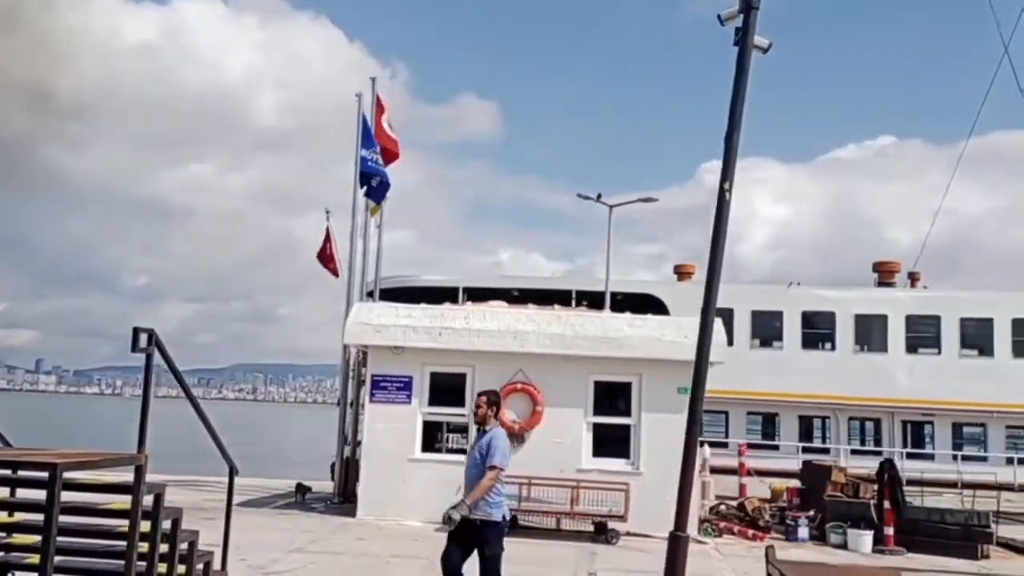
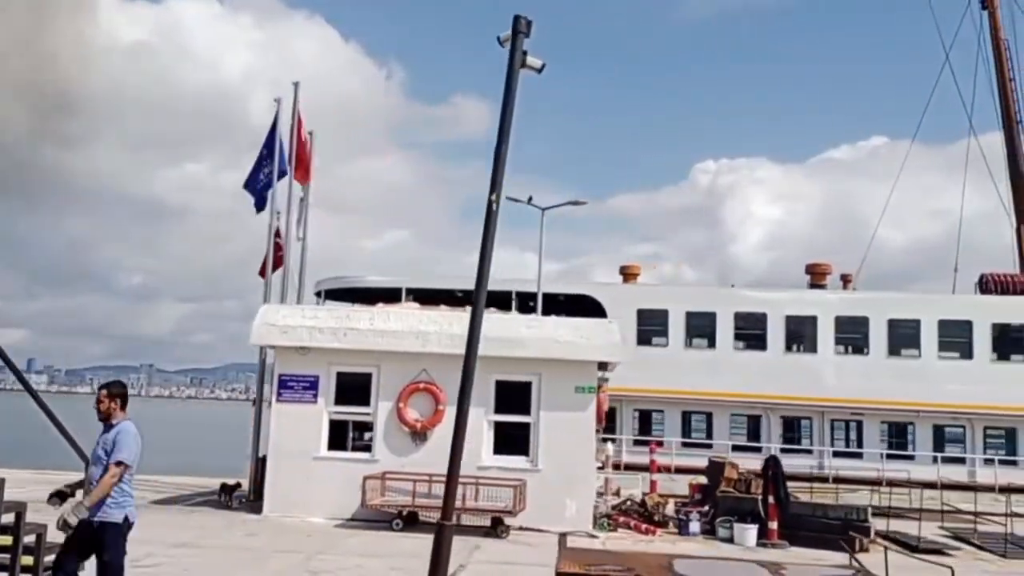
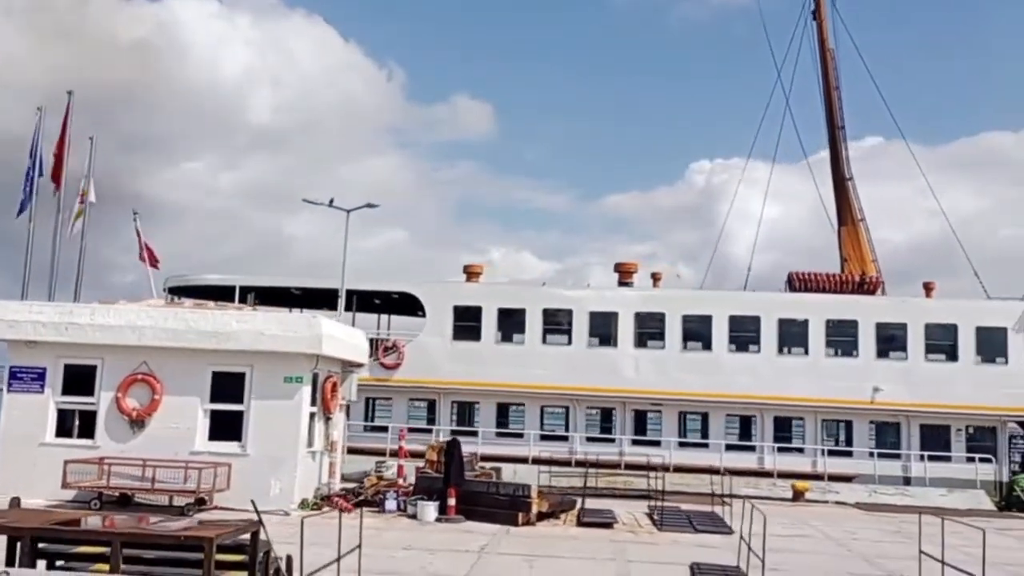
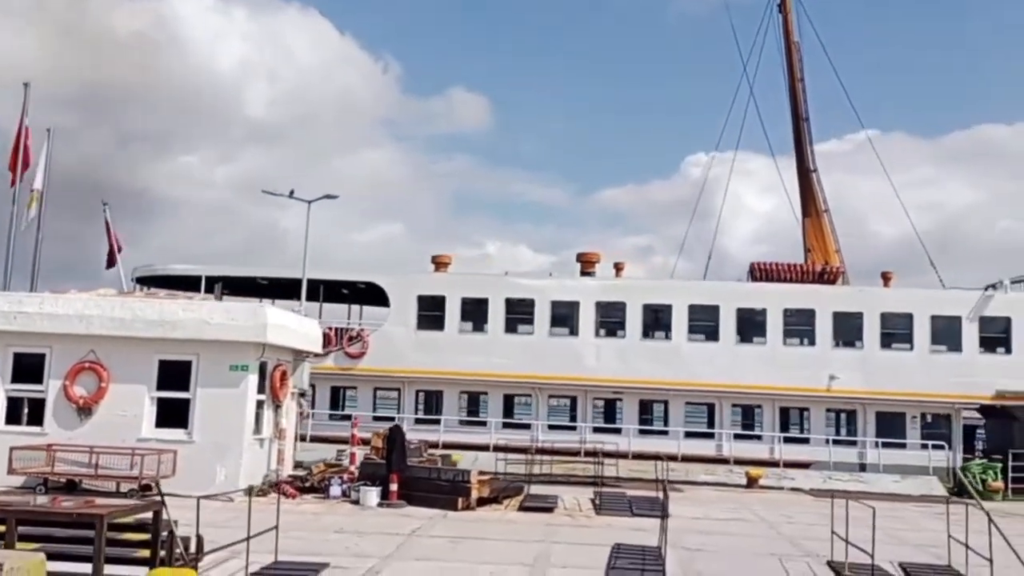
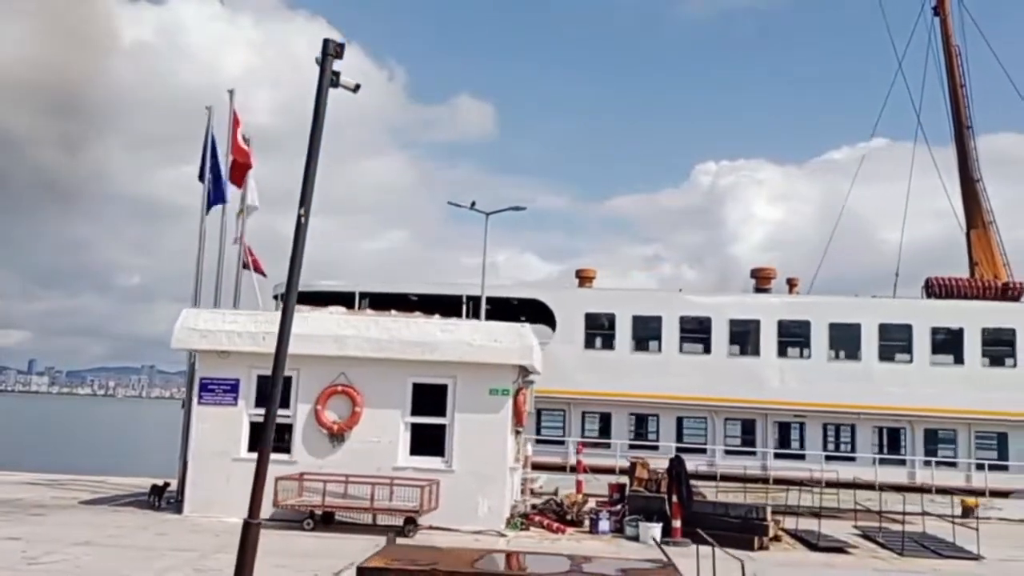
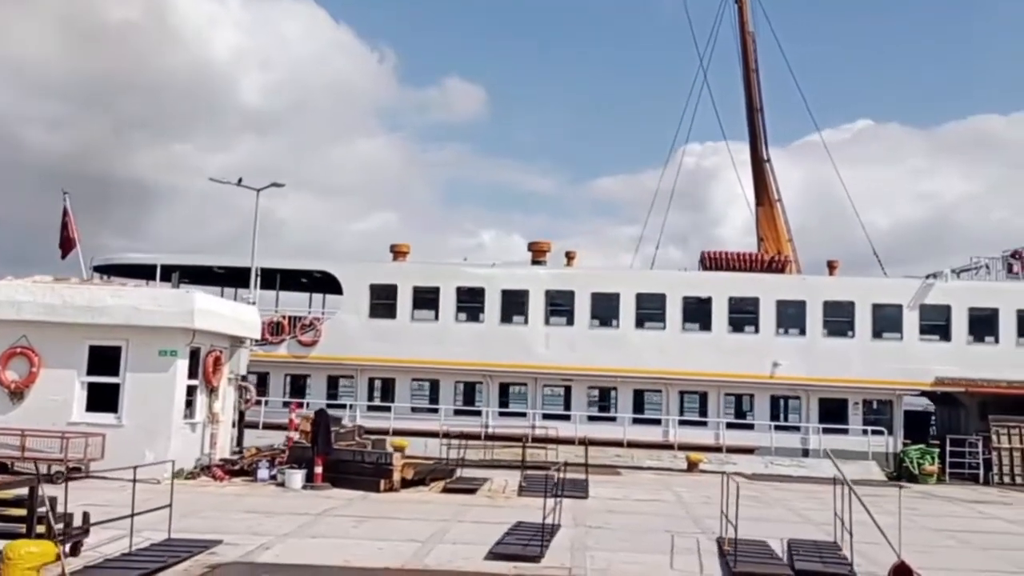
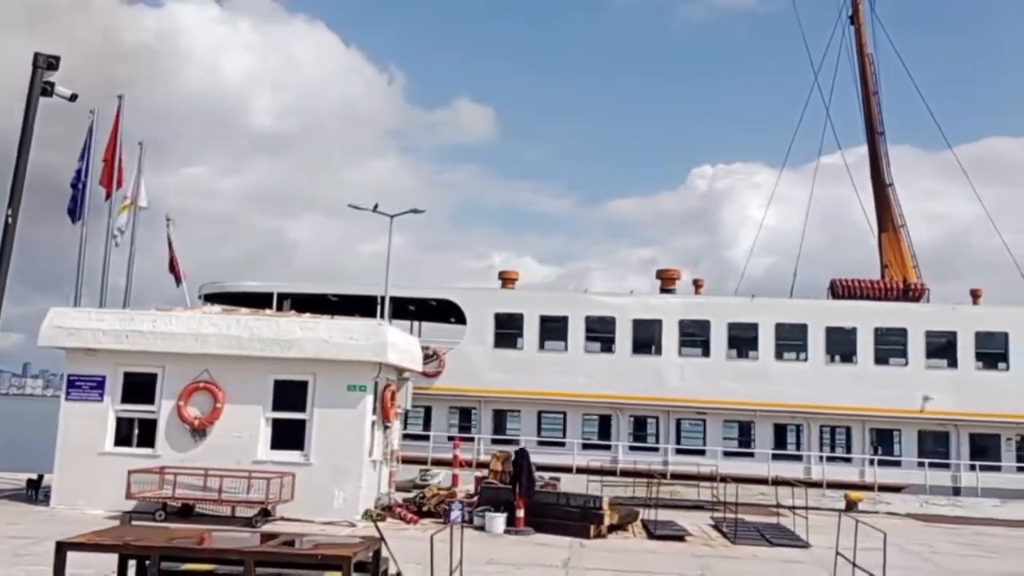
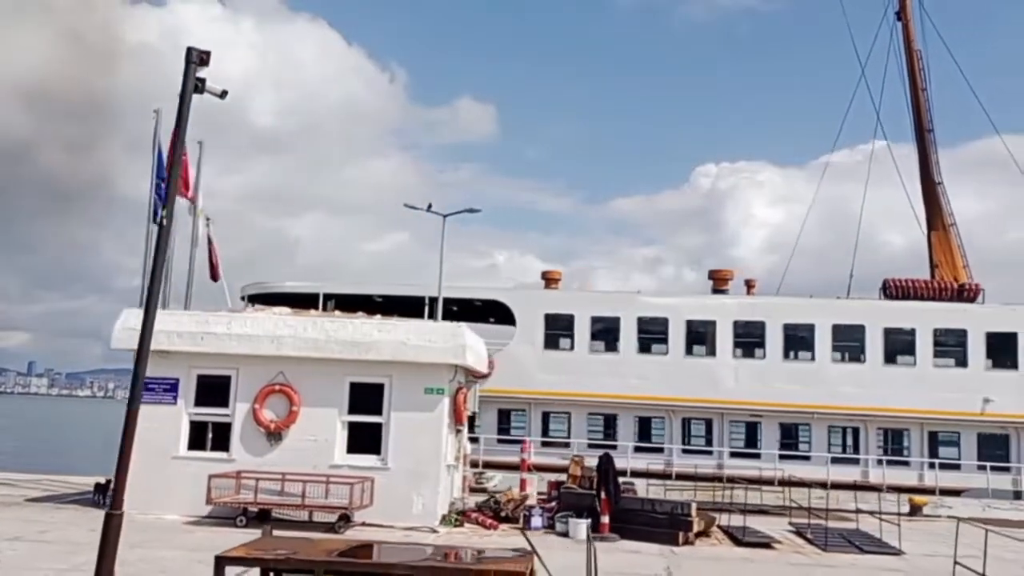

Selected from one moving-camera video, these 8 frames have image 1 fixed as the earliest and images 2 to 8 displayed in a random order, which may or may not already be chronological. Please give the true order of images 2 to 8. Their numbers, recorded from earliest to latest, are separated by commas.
2, 5, 8, 7, 3, 4, 6
